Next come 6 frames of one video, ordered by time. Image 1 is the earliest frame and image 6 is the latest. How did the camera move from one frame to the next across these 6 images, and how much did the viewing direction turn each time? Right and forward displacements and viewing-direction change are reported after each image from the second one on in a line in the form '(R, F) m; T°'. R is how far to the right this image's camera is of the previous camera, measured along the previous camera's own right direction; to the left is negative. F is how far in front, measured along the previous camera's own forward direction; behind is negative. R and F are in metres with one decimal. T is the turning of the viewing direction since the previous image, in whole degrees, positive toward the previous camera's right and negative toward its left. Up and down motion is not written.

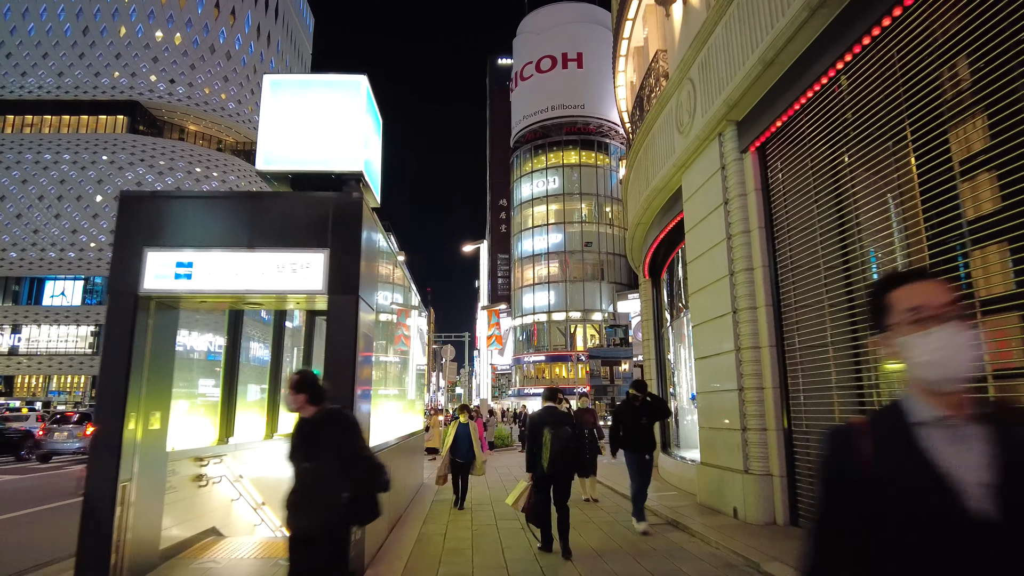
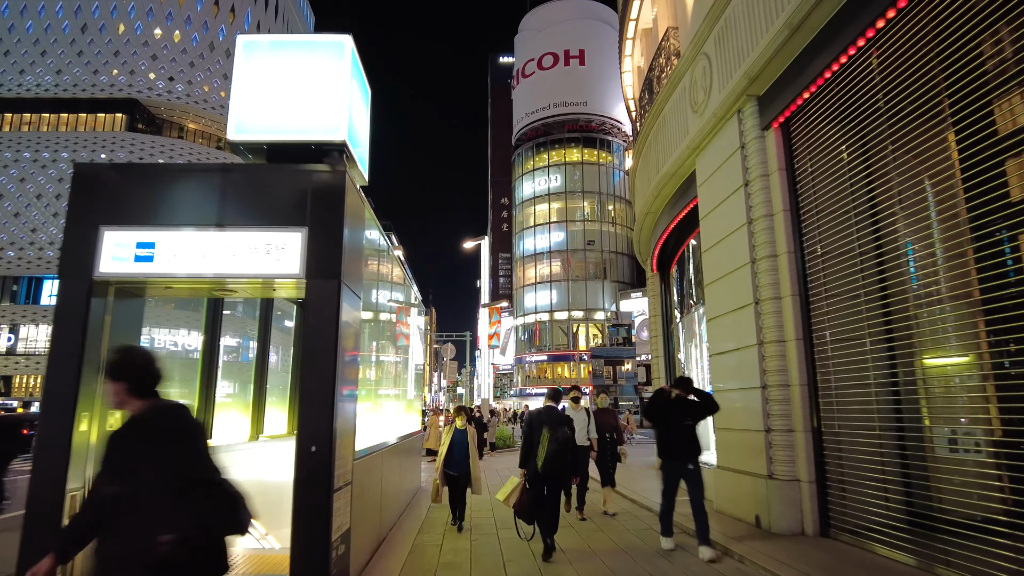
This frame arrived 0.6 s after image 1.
(0.0, +0.6) m; 0°
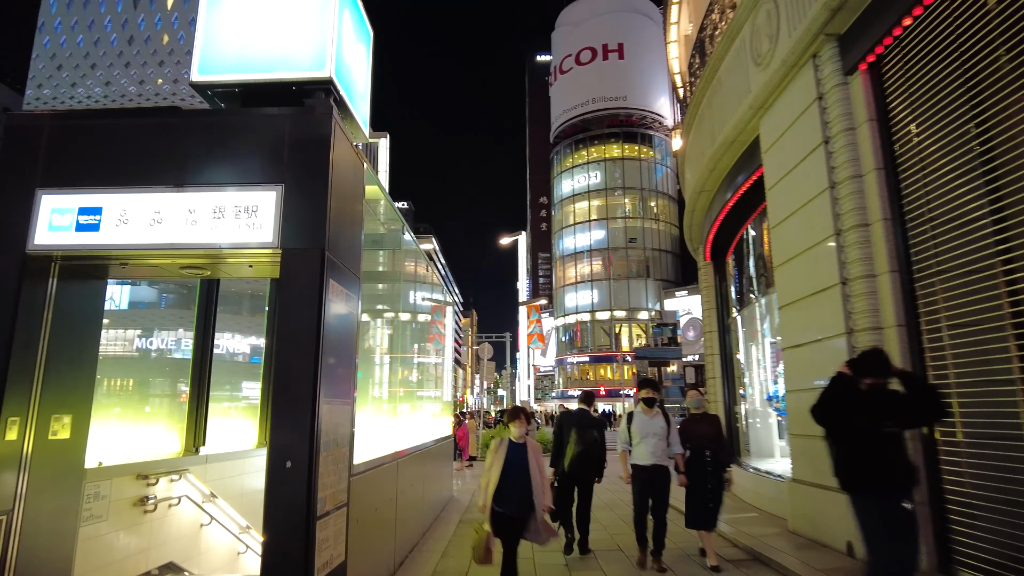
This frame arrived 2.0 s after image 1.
(+0.1, +1.0) m; -4°
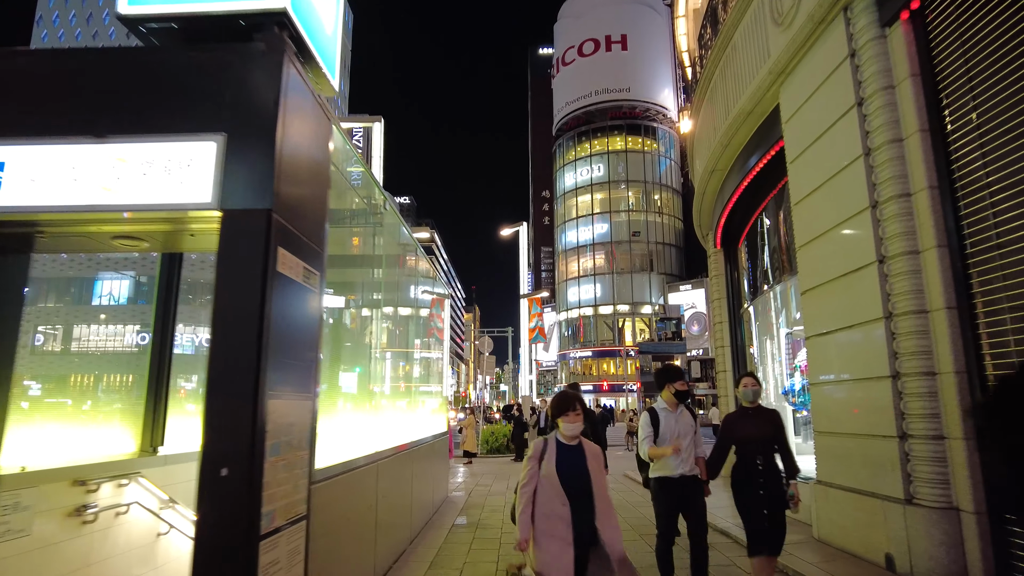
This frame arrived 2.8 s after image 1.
(+0.1, +0.6) m; 0°
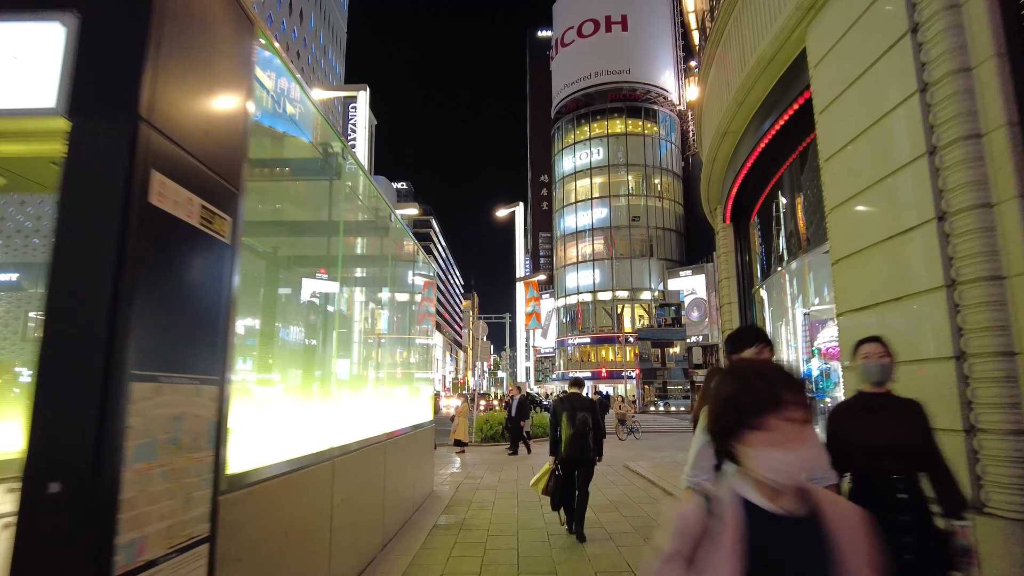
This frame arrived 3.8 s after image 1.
(+0.1, +0.8) m; 0°
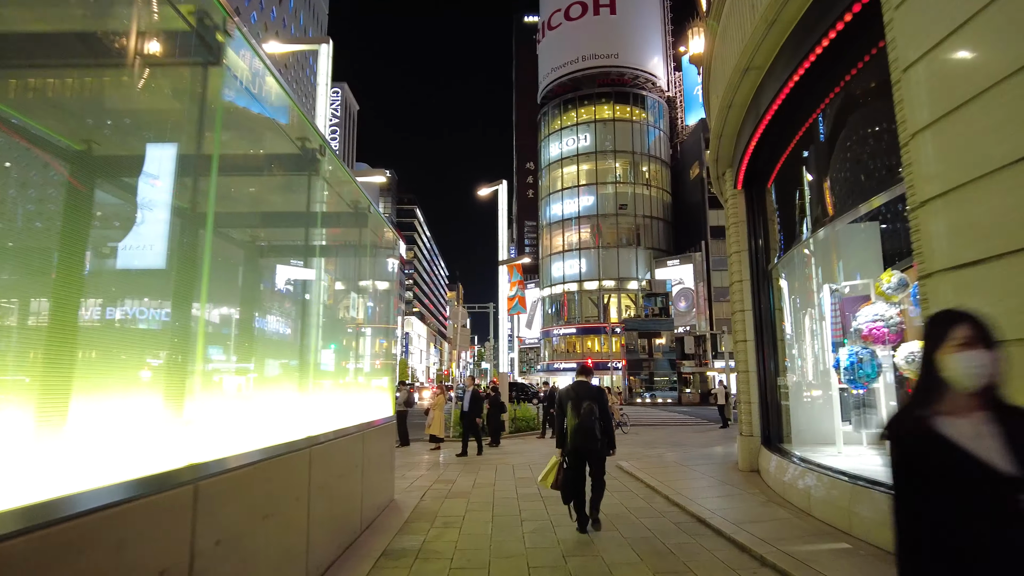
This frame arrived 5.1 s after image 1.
(+0.1, +1.5) m; +1°
